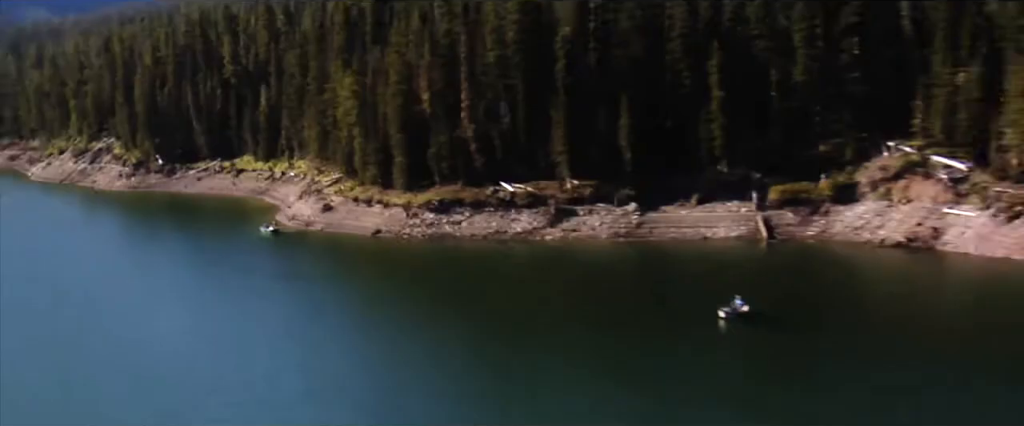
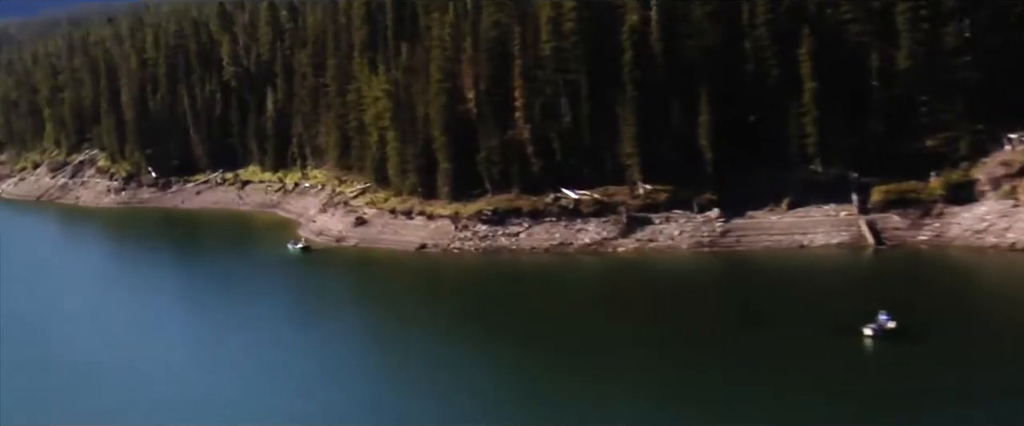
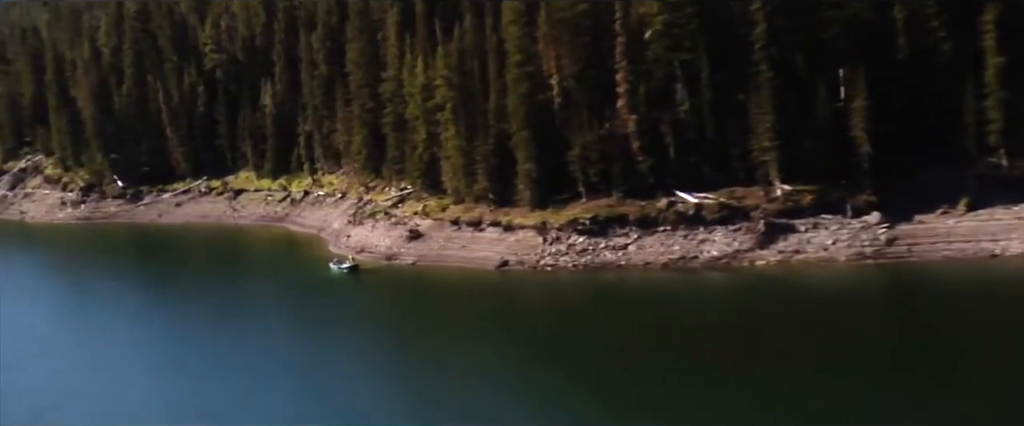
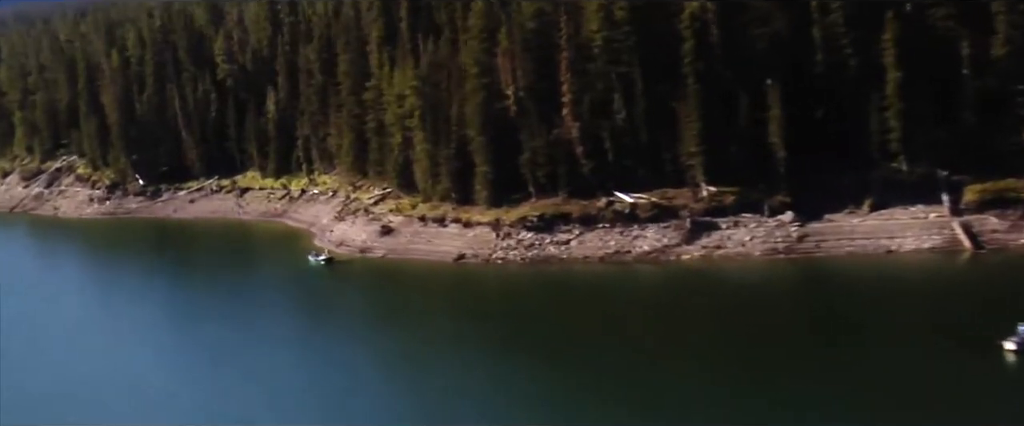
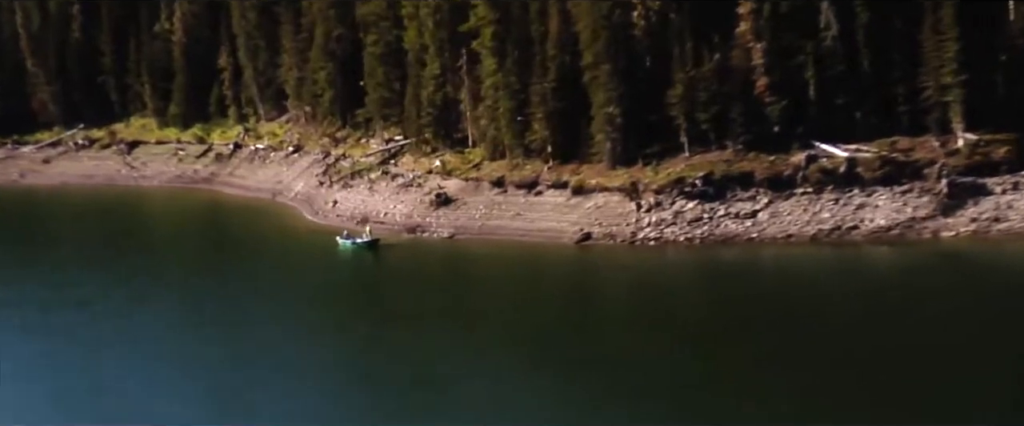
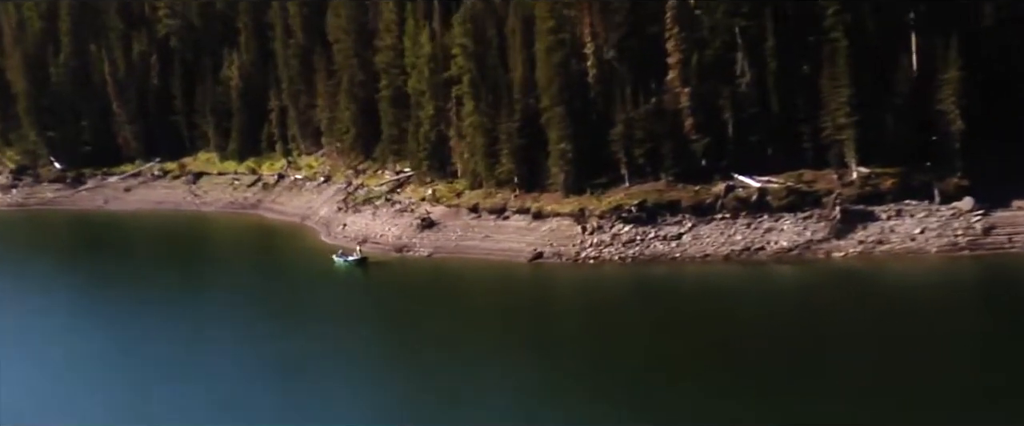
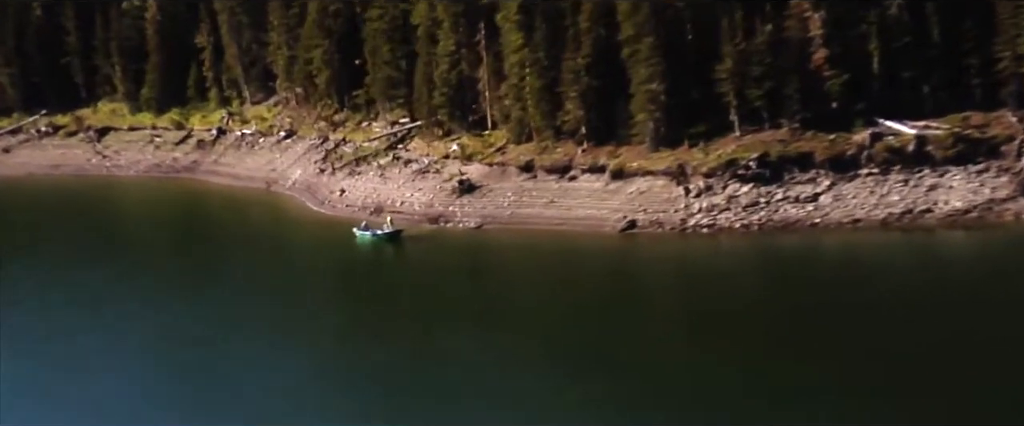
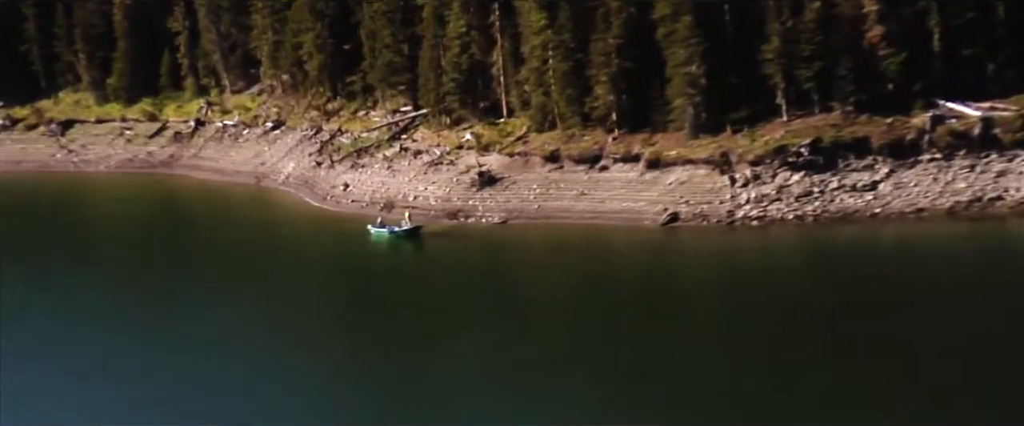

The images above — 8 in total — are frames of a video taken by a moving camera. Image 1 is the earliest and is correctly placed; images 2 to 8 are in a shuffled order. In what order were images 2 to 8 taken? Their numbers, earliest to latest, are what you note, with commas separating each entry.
2, 4, 3, 6, 5, 7, 8
